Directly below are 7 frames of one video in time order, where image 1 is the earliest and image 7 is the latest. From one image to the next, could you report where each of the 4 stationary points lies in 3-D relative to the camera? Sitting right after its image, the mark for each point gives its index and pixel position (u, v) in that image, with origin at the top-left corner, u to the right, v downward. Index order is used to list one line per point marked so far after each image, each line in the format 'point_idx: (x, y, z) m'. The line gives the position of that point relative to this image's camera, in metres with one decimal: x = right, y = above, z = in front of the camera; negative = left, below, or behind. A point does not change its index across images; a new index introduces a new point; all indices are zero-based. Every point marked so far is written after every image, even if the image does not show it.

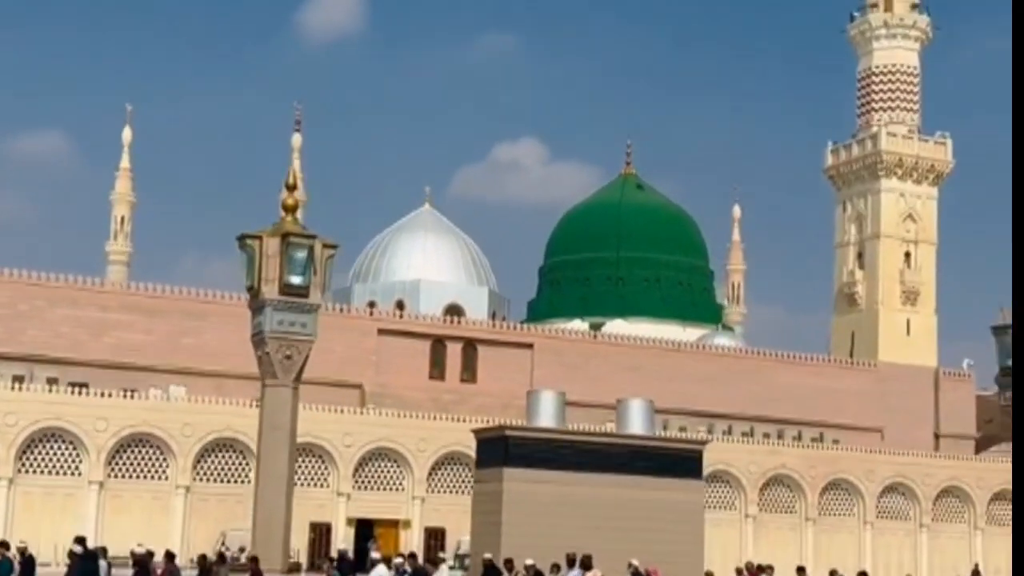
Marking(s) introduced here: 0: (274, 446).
0: (-2.9, -1.9, +15.8) m
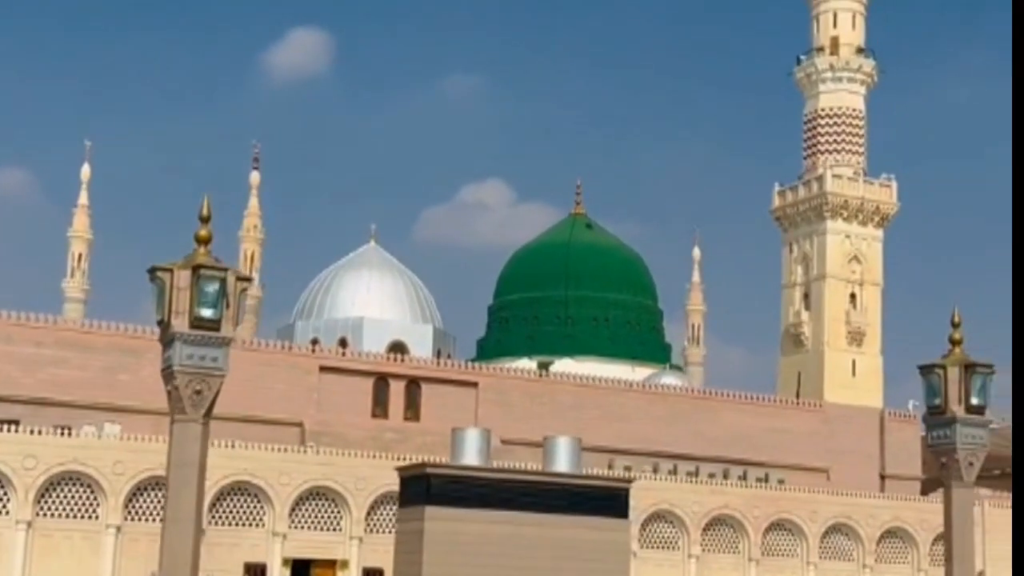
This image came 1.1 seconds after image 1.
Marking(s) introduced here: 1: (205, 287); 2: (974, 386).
0: (-3.9, -2.3, +15.5) m
1: (-3.8, 0.0, +15.8) m
2: (+7.0, -1.5, +19.6) m
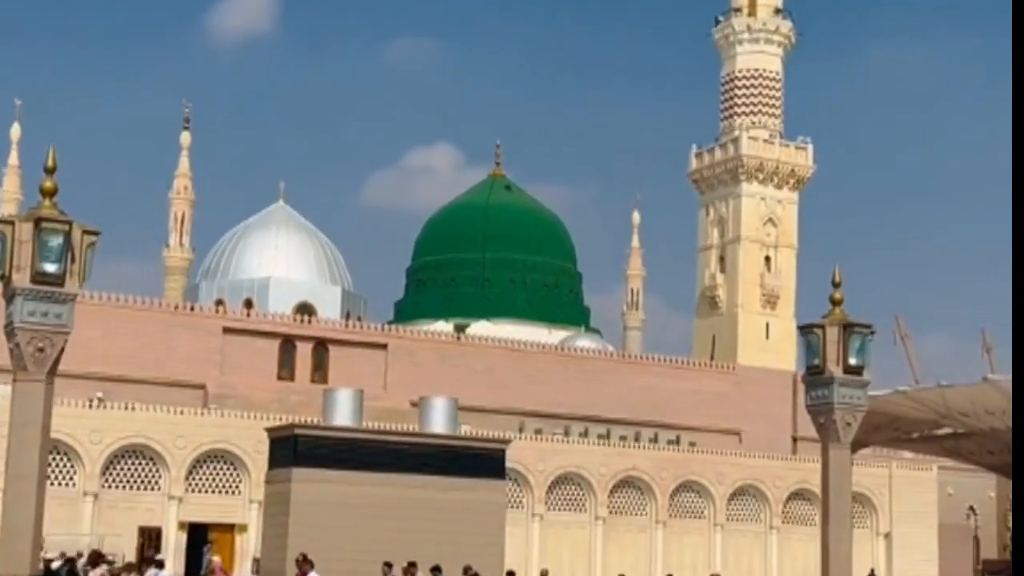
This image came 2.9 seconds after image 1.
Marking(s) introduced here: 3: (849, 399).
0: (-5.7, -1.8, +15.0) m
1: (-5.5, +0.6, +15.2) m
2: (+5.1, -0.9, +19.4) m
3: (+5.1, -1.7, +19.5) m
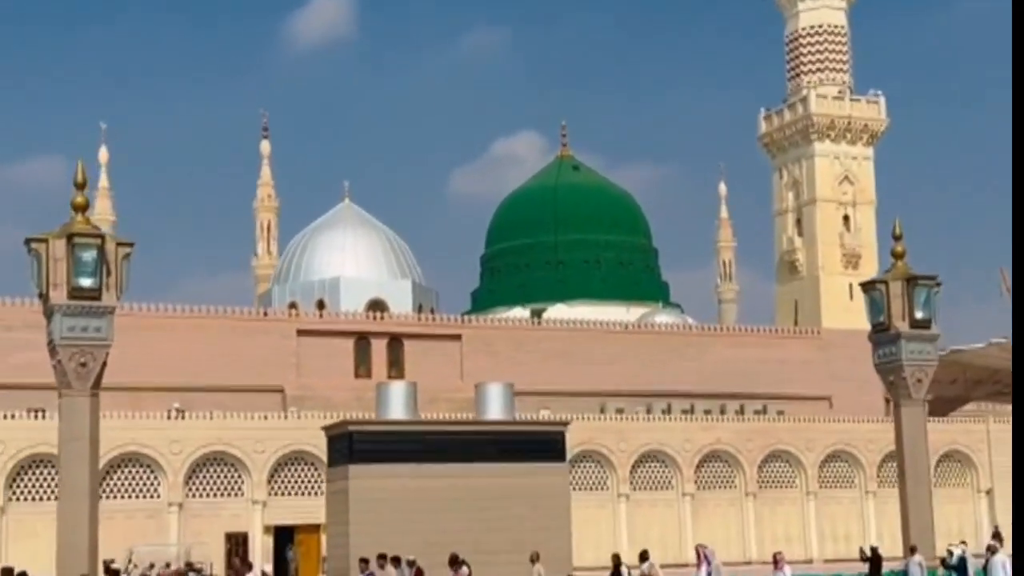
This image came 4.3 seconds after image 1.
0: (-5.1, -2.0, +15.0) m
1: (-5.1, +0.4, +15.2) m
2: (+5.9, -0.2, +18.7) m
3: (+5.9, -1.0, +18.7) m
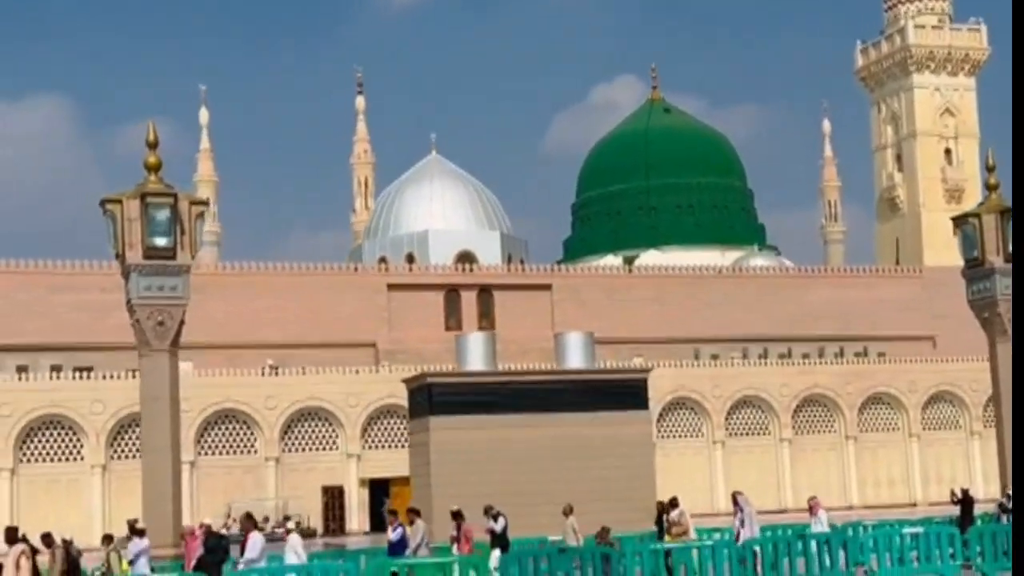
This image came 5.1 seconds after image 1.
0: (-4.2, -1.5, +15.2) m
1: (-4.3, +0.9, +15.4) m
2: (+7.0, +0.8, +17.9) m
3: (+7.0, 0.0, +18.0) m
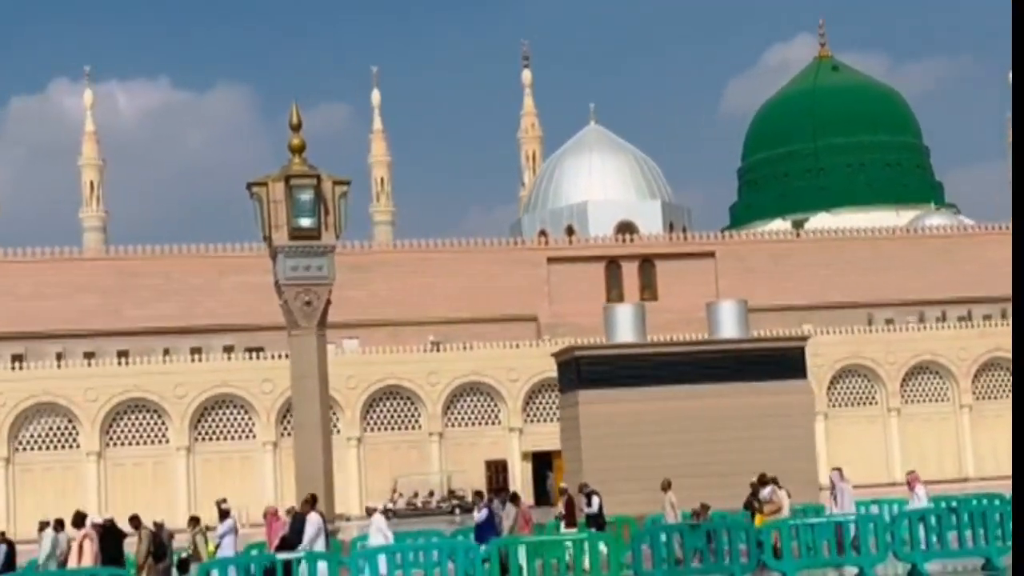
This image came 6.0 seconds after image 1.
0: (-2.5, -1.3, +15.5) m
1: (-2.6, +1.1, +15.6) m
2: (+8.9, +1.4, +16.6) m
3: (+8.9, +0.6, +16.6) m
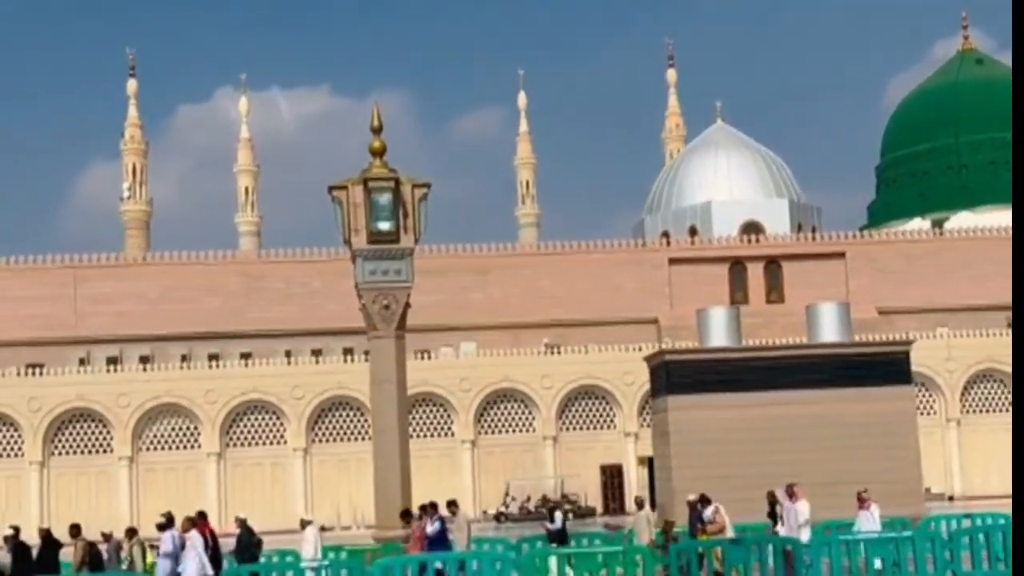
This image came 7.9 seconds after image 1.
0: (-1.5, -1.3, +15.4) m
1: (-1.6, +1.0, +15.5) m
2: (+9.8, +1.4, +15.1) m
3: (+9.9, +0.6, +15.2) m
